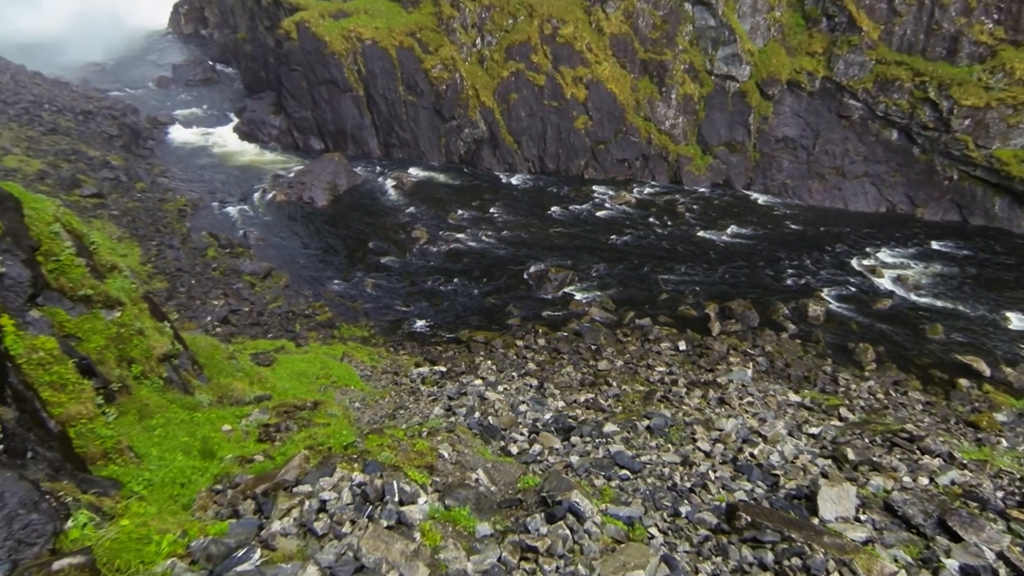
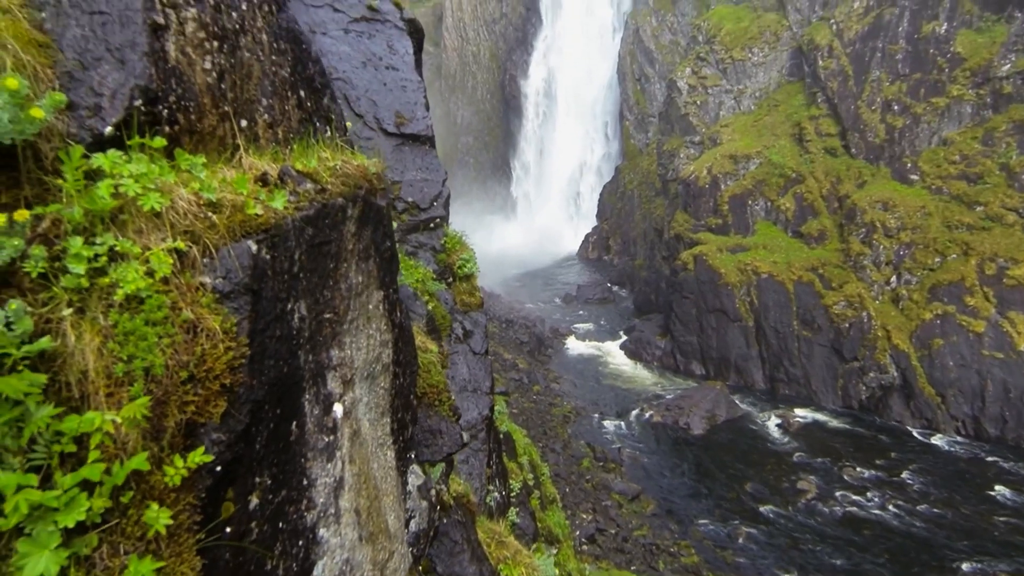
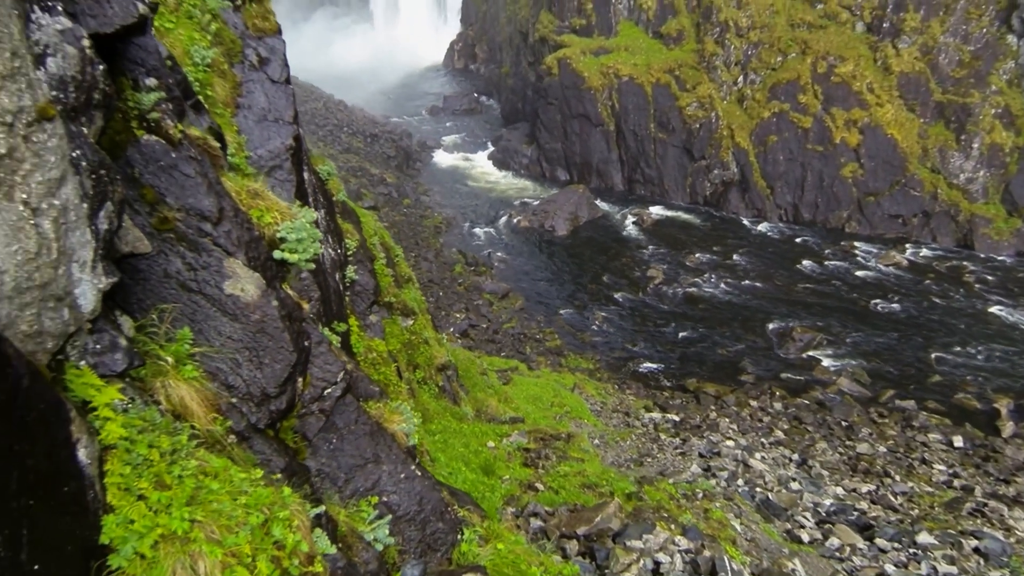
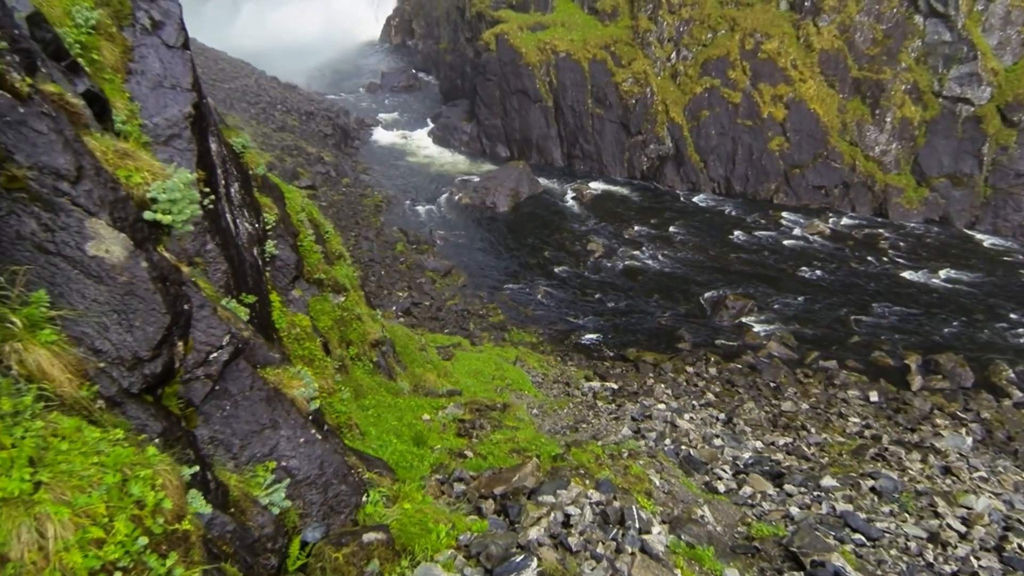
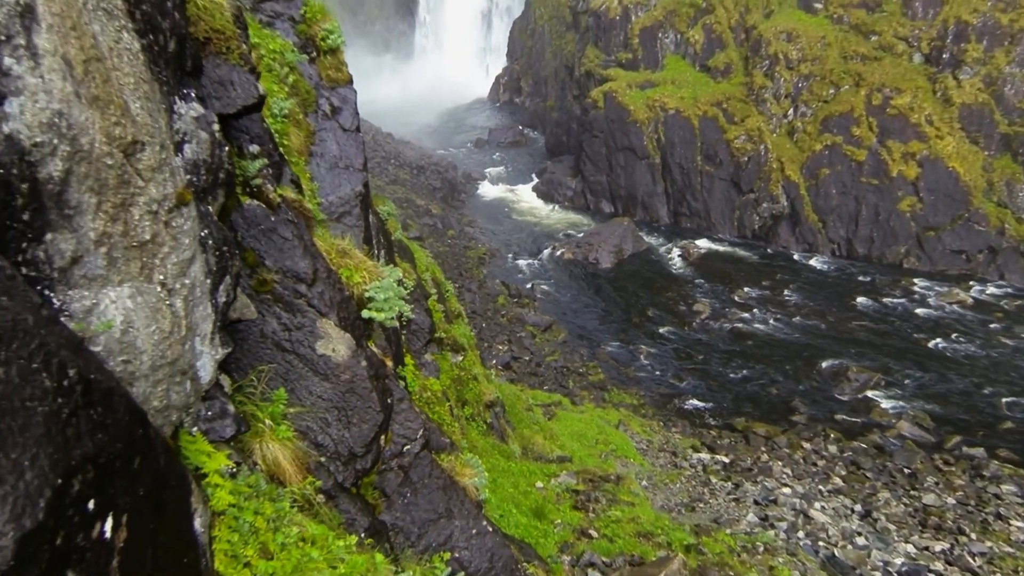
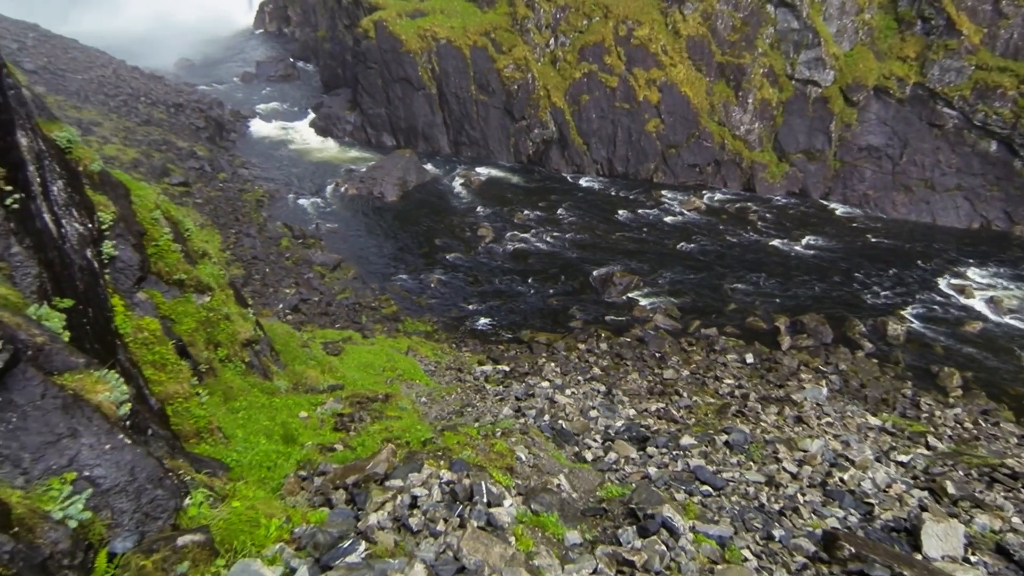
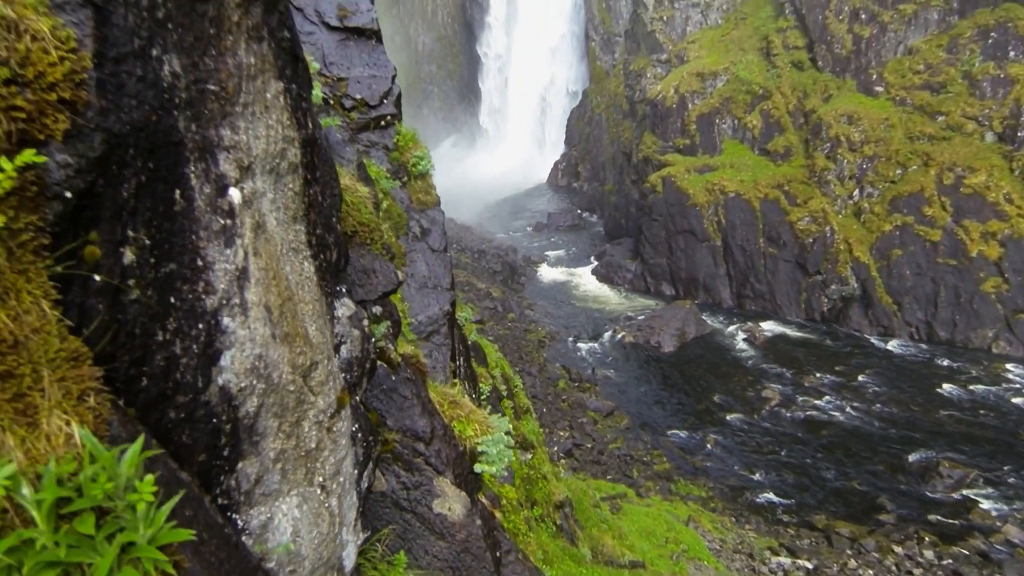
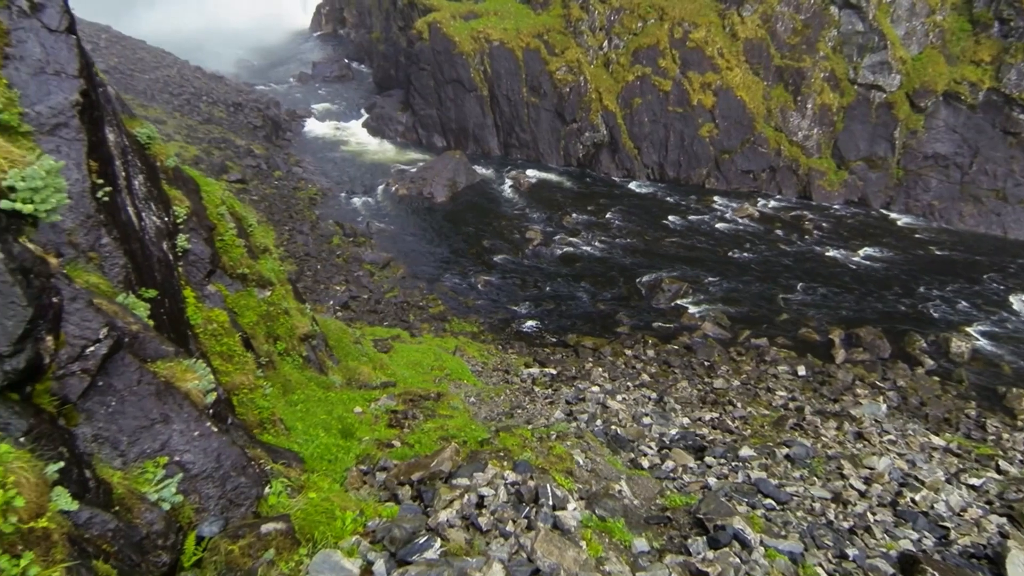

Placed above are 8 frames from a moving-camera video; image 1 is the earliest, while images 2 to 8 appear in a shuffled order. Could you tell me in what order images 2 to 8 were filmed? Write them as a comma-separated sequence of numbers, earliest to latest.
6, 8, 4, 3, 5, 7, 2
